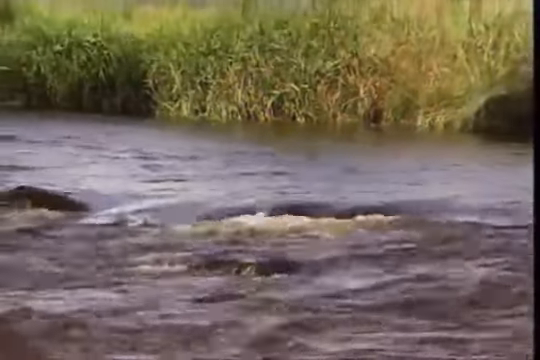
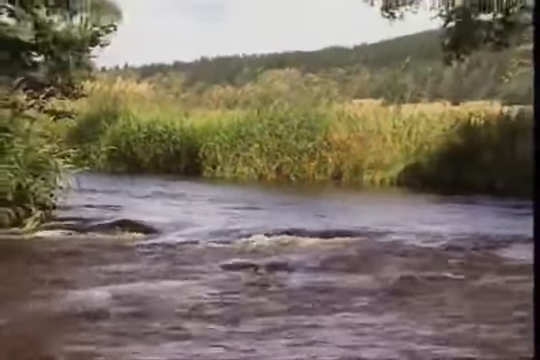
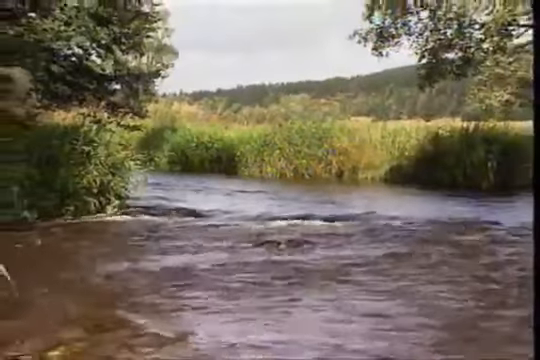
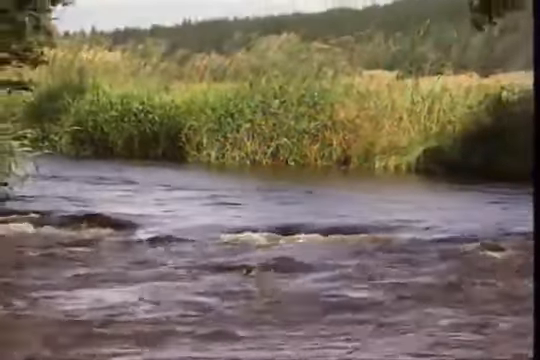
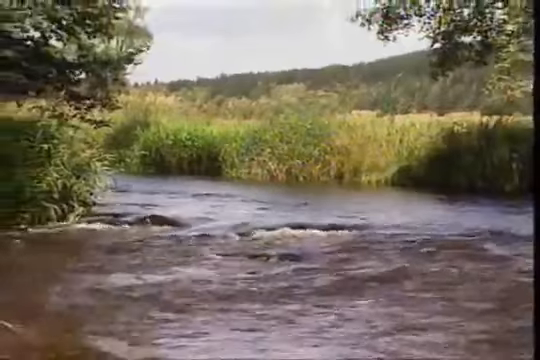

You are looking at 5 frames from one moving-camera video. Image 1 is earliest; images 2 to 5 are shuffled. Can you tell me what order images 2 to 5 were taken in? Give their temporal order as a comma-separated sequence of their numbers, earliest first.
4, 2, 5, 3
